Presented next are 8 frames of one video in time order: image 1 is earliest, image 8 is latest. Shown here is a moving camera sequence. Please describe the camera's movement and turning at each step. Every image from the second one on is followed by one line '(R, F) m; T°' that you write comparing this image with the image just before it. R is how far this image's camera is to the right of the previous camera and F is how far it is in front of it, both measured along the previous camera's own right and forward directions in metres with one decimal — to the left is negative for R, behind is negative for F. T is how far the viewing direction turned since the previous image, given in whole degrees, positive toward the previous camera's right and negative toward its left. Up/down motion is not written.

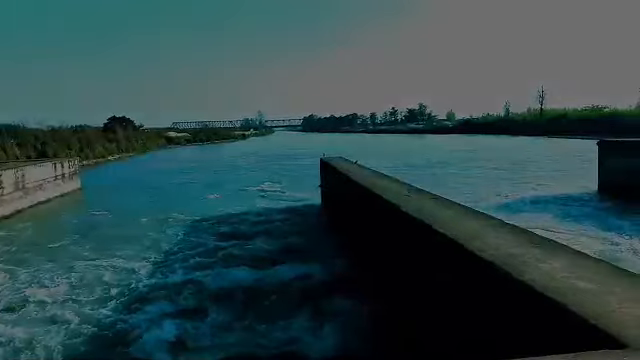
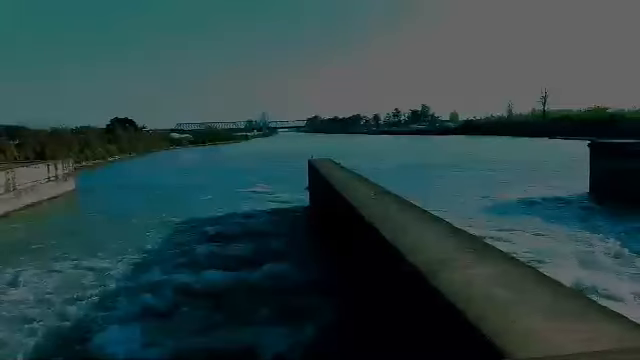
(+0.4, -0.1) m; -1°
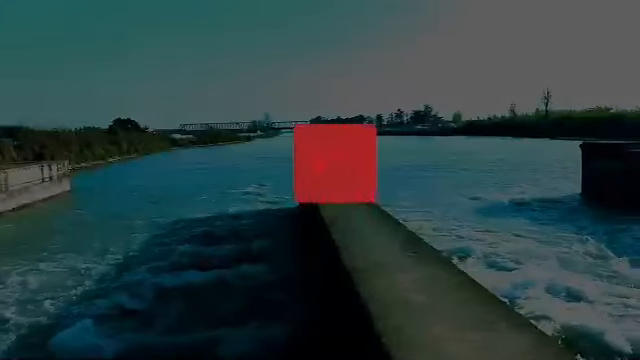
(+0.4, -0.1) m; 0°
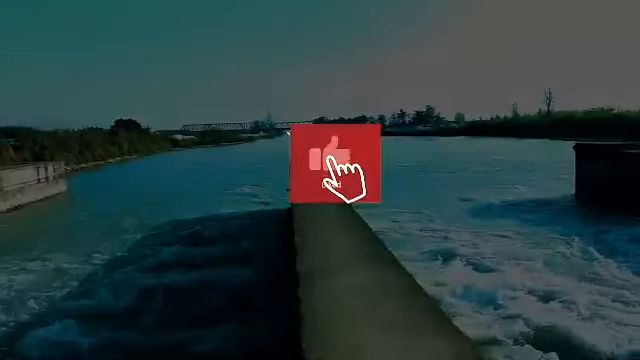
(+0.3, -0.1) m; 0°
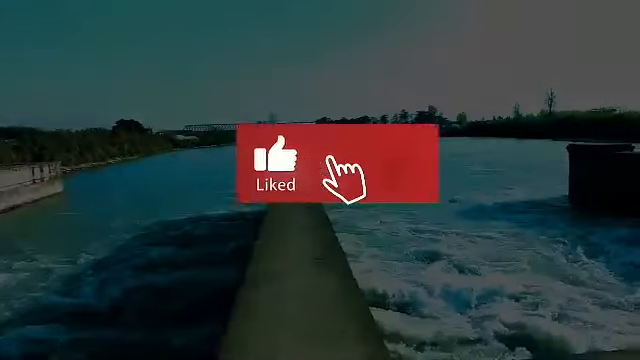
(+0.3, -0.1) m; 0°
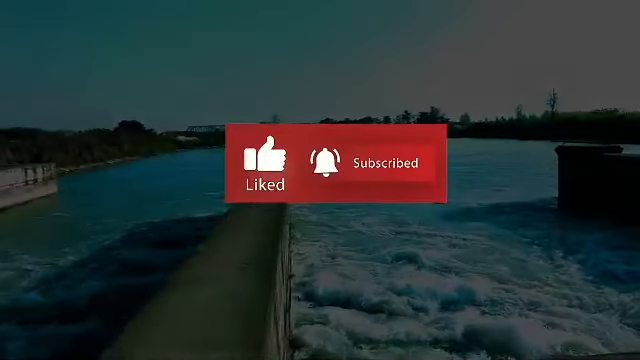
(+0.4, -0.1) m; -1°
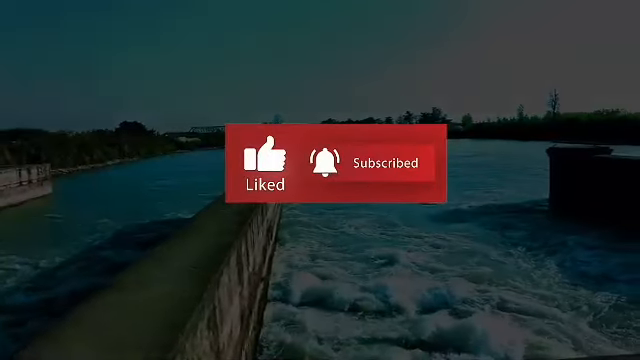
(+0.3, -0.1) m; 0°
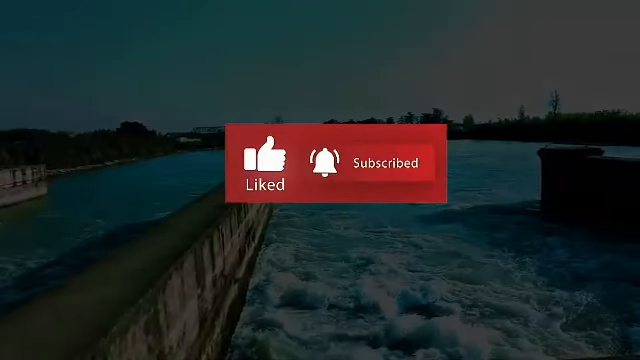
(+0.3, -0.1) m; 0°
